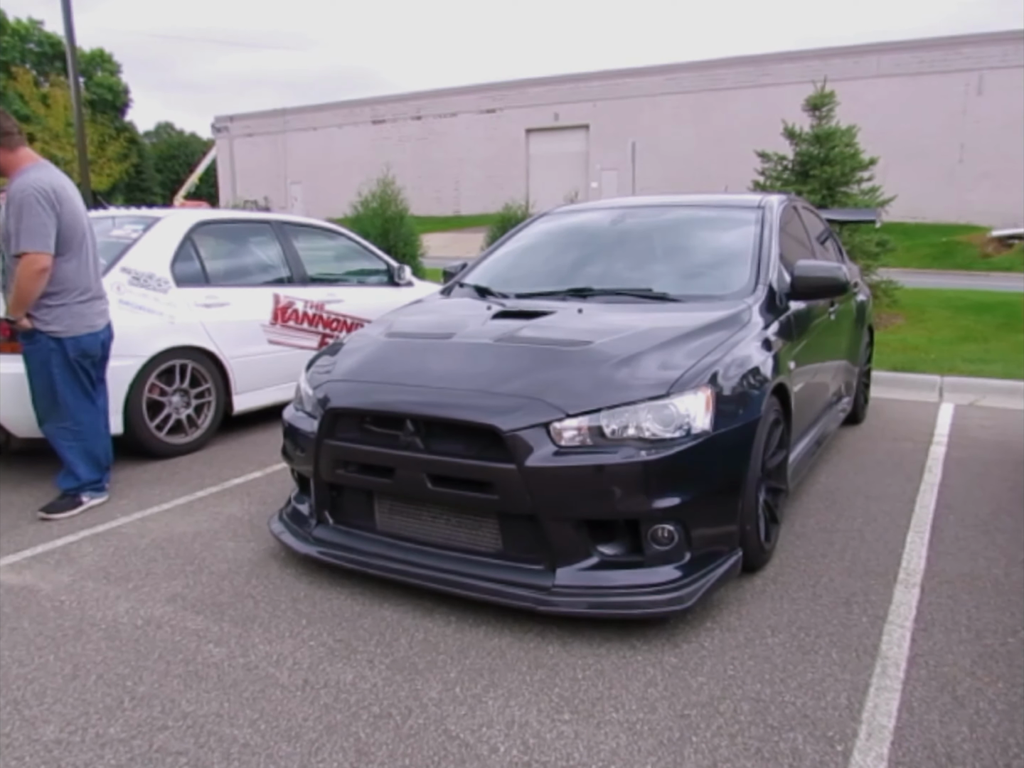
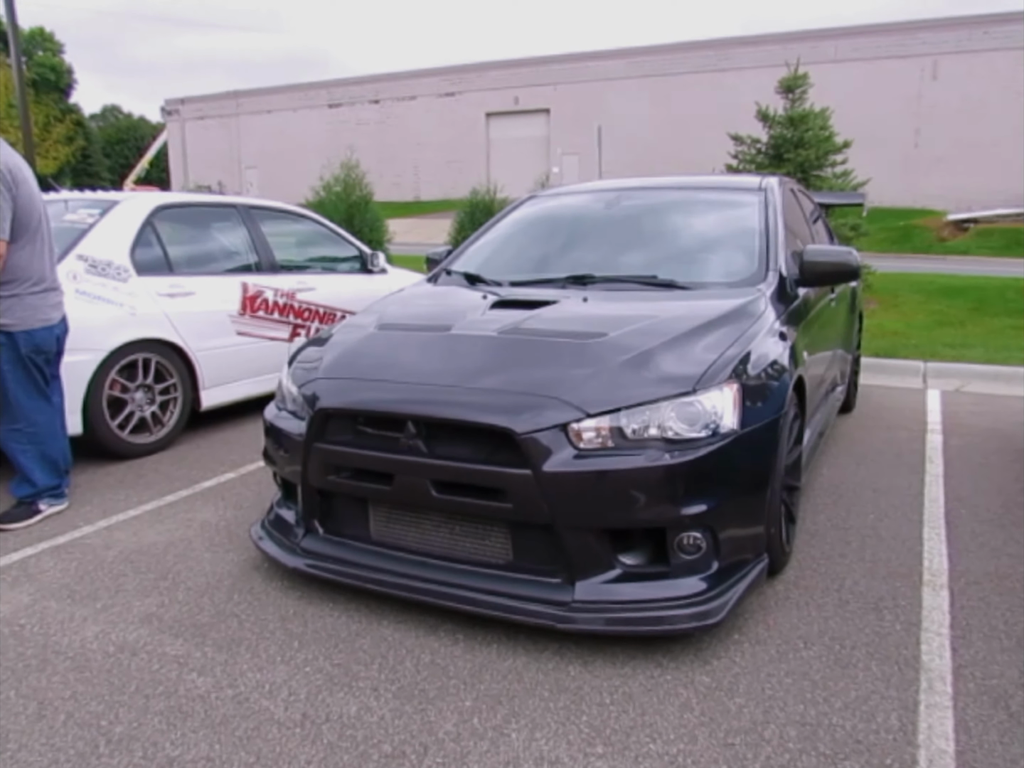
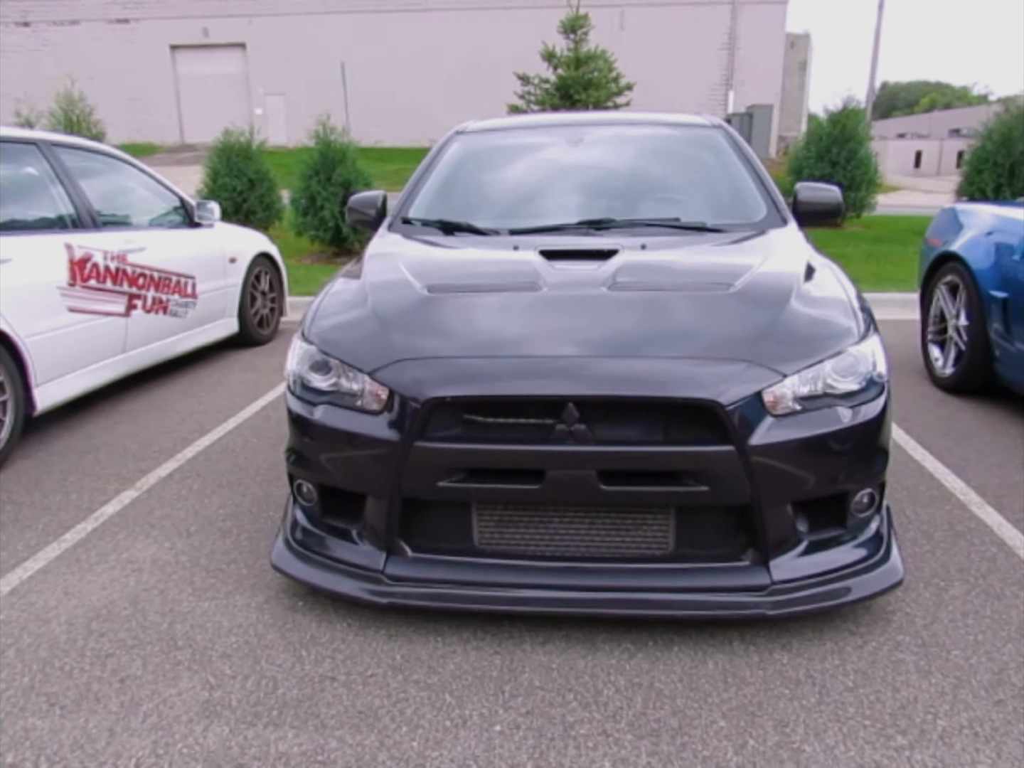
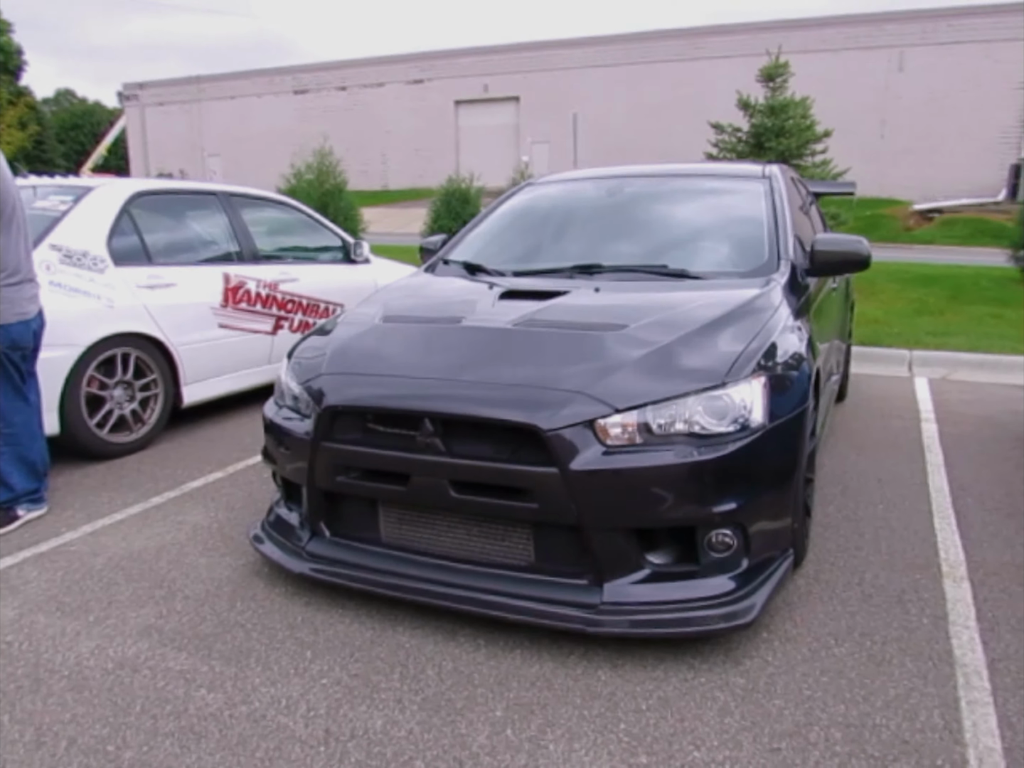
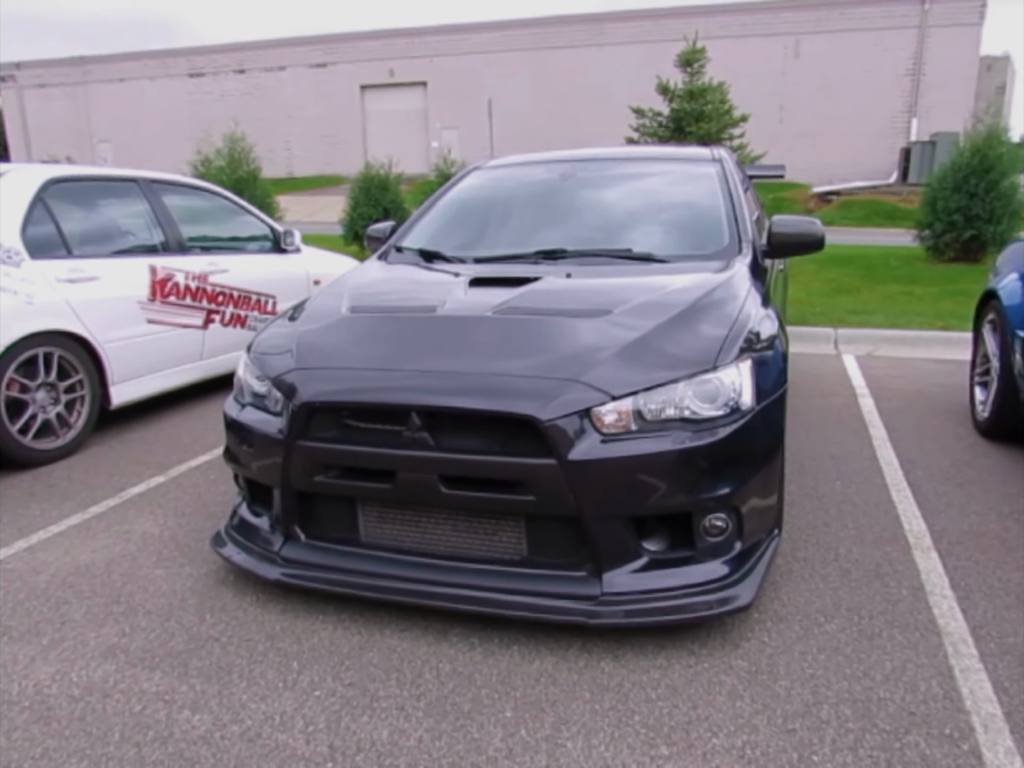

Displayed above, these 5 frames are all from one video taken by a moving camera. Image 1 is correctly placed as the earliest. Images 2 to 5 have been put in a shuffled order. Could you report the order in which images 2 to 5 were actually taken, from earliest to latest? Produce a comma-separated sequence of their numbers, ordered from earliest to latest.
2, 4, 5, 3
